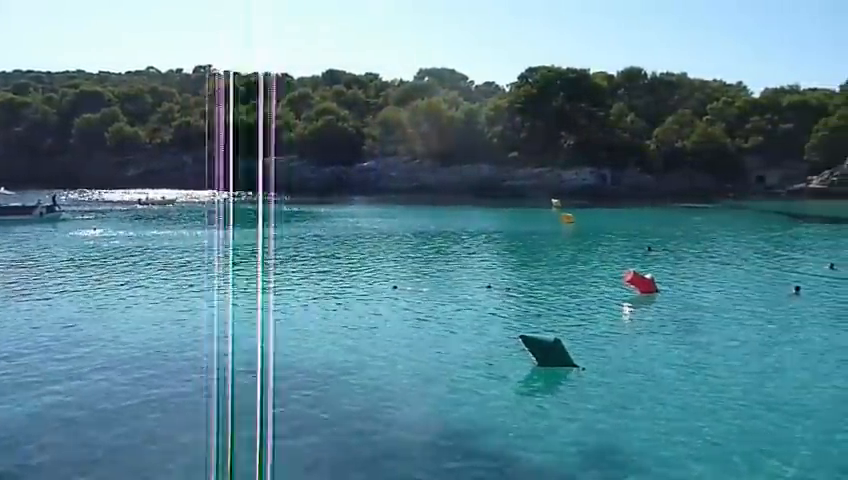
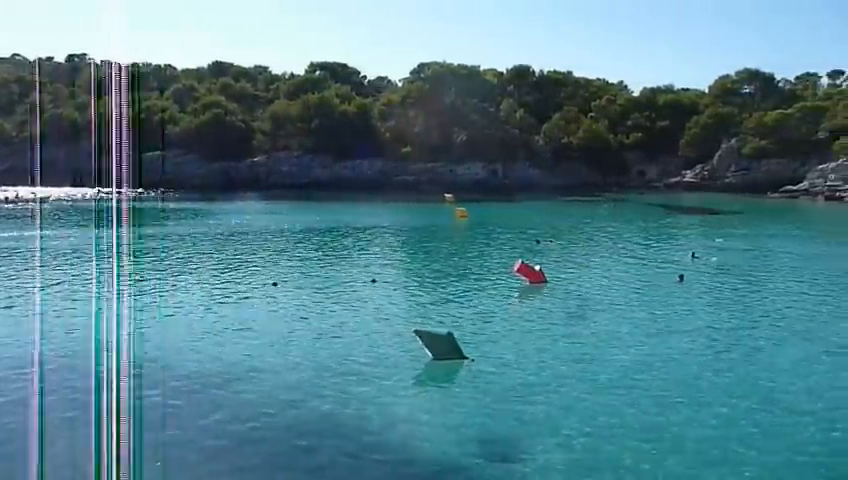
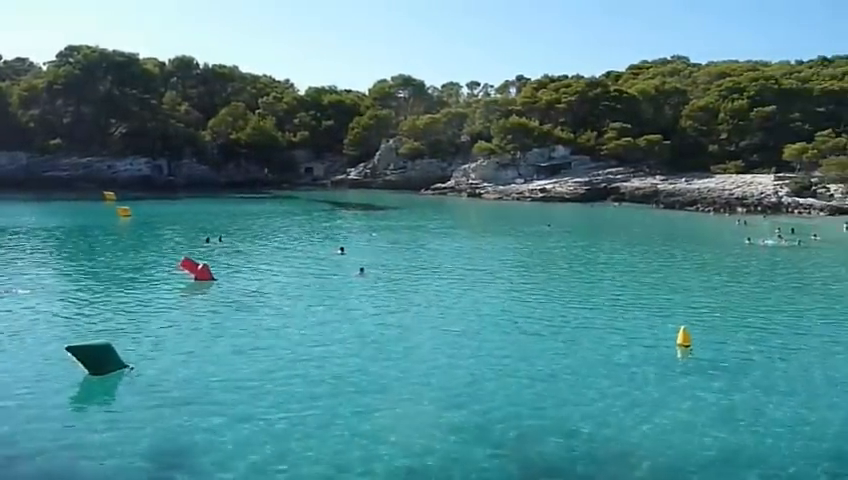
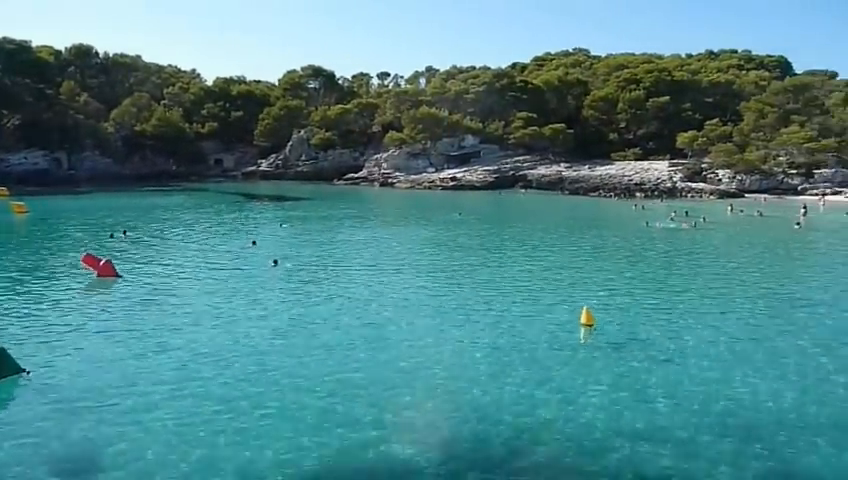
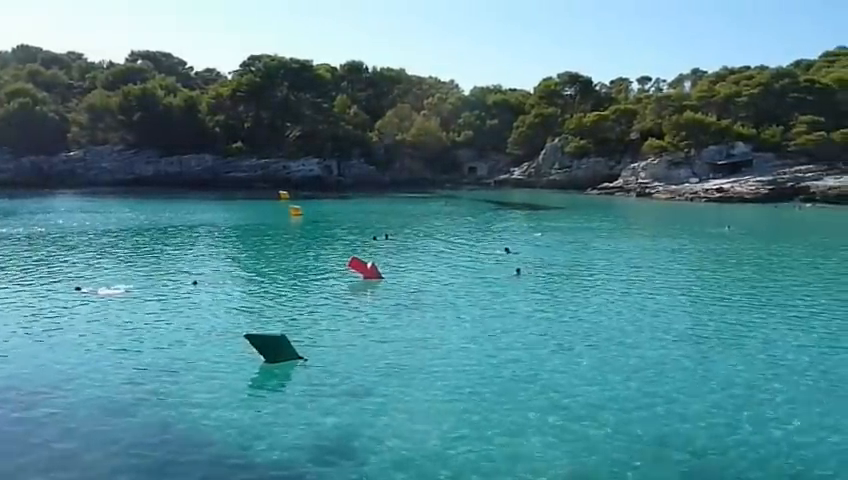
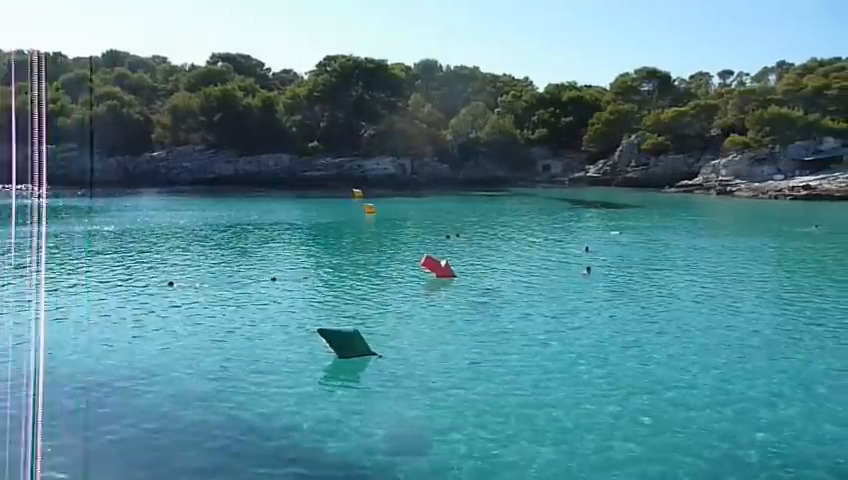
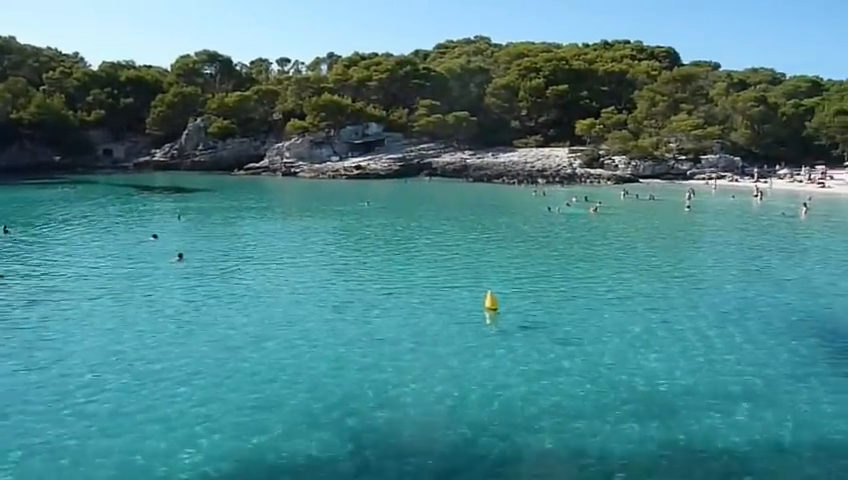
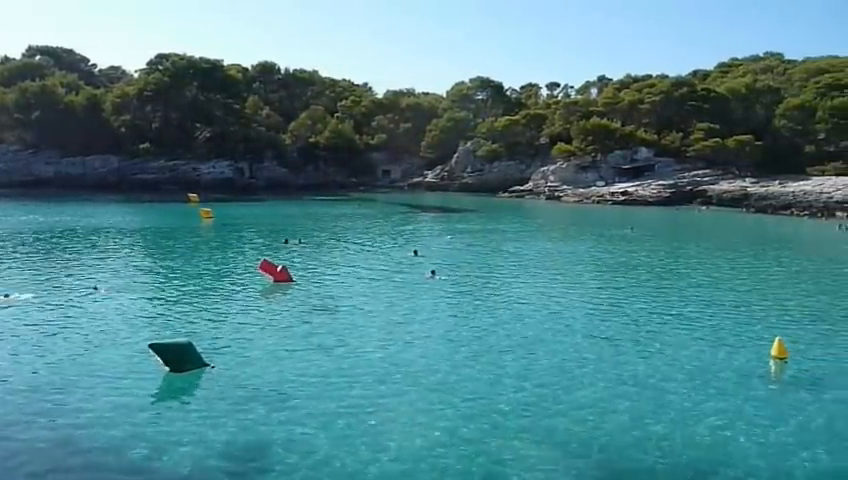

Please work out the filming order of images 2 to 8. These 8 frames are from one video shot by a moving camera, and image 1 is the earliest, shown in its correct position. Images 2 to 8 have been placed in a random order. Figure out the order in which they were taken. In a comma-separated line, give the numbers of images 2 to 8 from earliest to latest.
2, 6, 5, 8, 3, 4, 7
